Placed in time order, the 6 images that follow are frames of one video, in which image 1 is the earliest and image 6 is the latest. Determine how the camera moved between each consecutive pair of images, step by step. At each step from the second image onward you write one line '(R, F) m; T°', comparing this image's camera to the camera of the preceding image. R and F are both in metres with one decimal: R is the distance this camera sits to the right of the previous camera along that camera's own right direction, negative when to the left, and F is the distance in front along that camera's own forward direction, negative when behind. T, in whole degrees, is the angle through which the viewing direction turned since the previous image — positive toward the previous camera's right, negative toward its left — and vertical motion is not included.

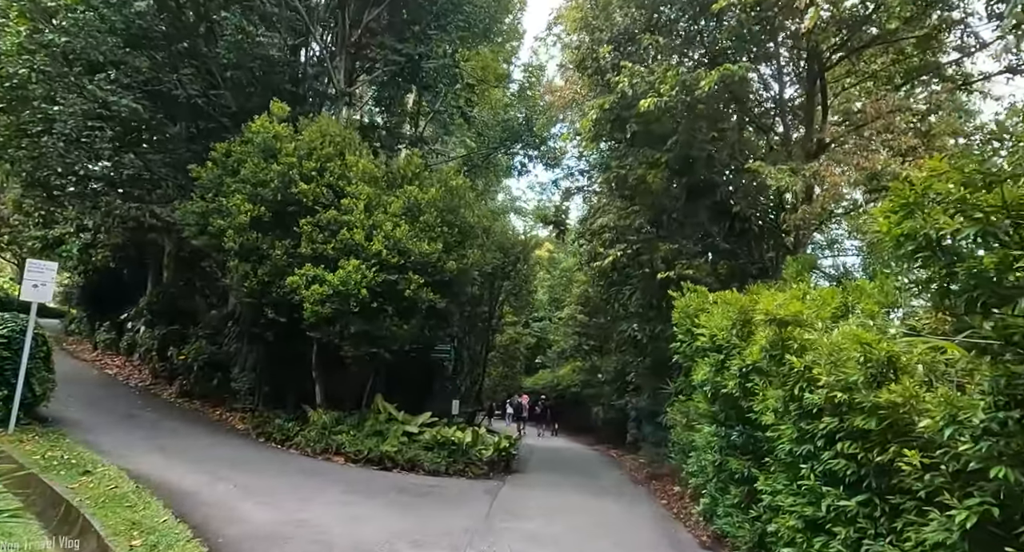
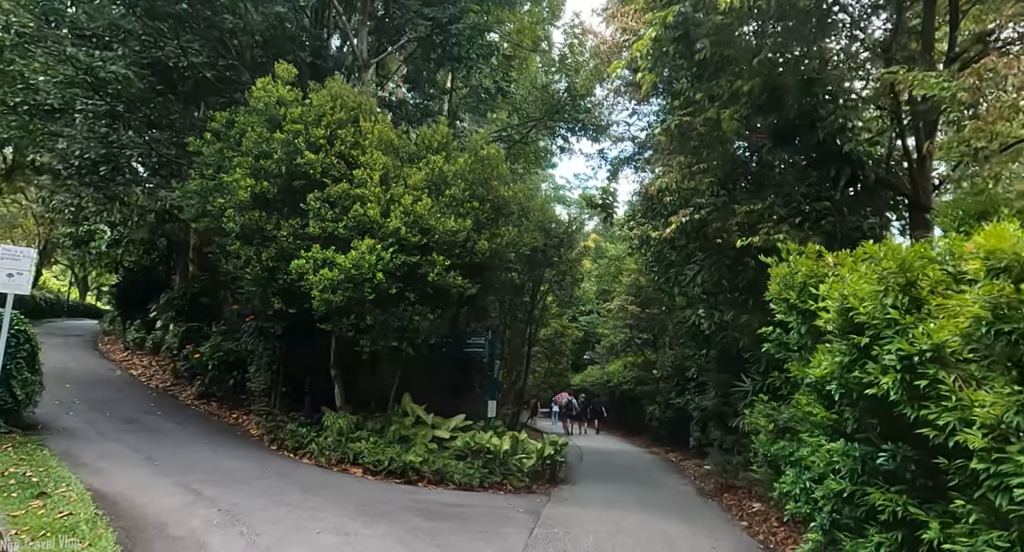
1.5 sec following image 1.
(+0.1, +1.8) m; -4°
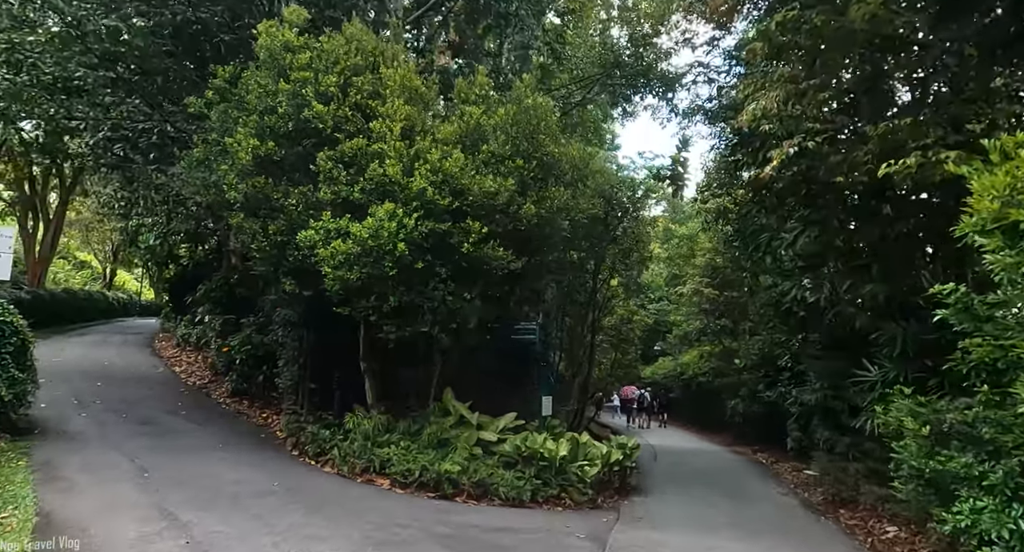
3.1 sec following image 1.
(+0.2, +1.9) m; -5°
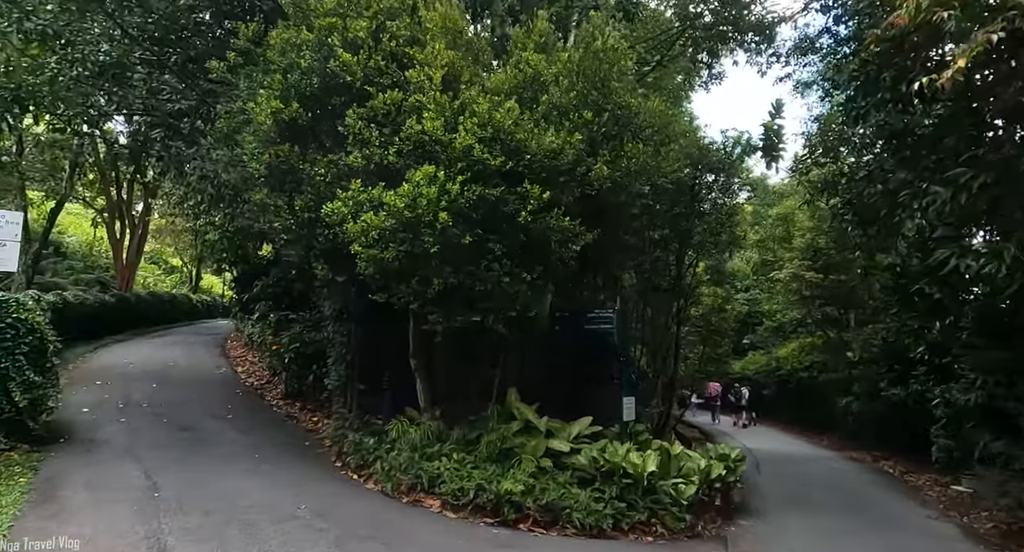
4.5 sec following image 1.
(+0.1, +1.6) m; -6°
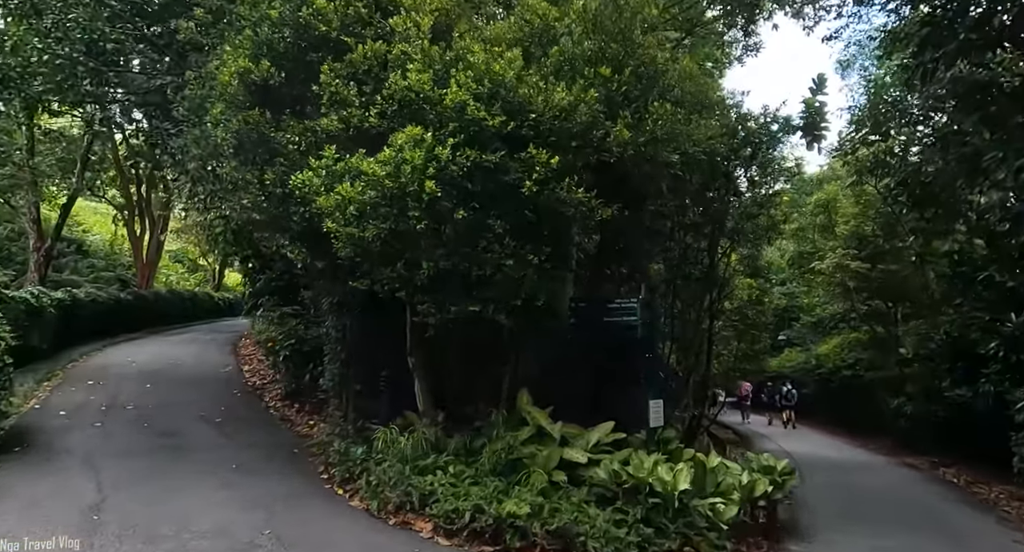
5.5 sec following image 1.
(+0.2, +1.1) m; -2°
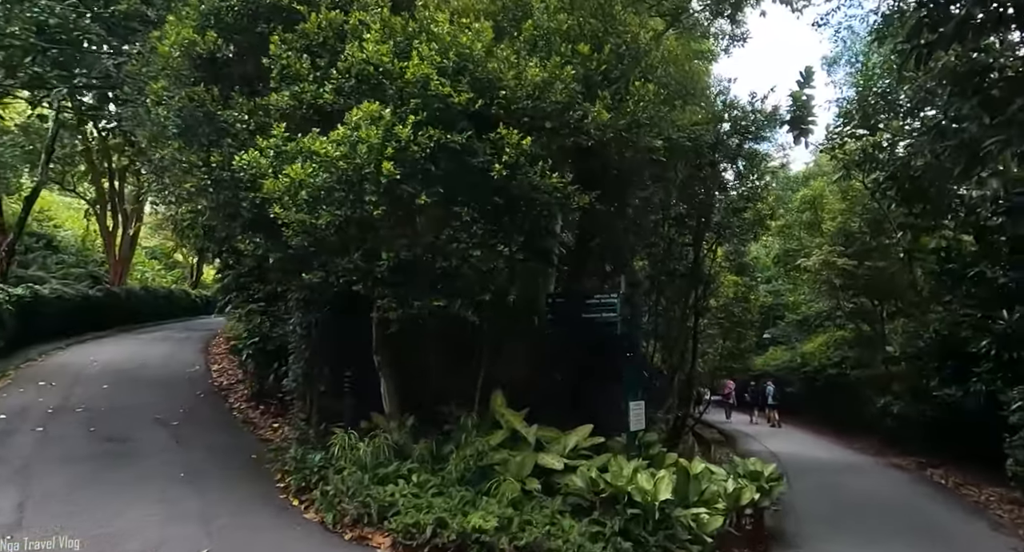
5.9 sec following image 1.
(+0.1, +0.5) m; +1°
